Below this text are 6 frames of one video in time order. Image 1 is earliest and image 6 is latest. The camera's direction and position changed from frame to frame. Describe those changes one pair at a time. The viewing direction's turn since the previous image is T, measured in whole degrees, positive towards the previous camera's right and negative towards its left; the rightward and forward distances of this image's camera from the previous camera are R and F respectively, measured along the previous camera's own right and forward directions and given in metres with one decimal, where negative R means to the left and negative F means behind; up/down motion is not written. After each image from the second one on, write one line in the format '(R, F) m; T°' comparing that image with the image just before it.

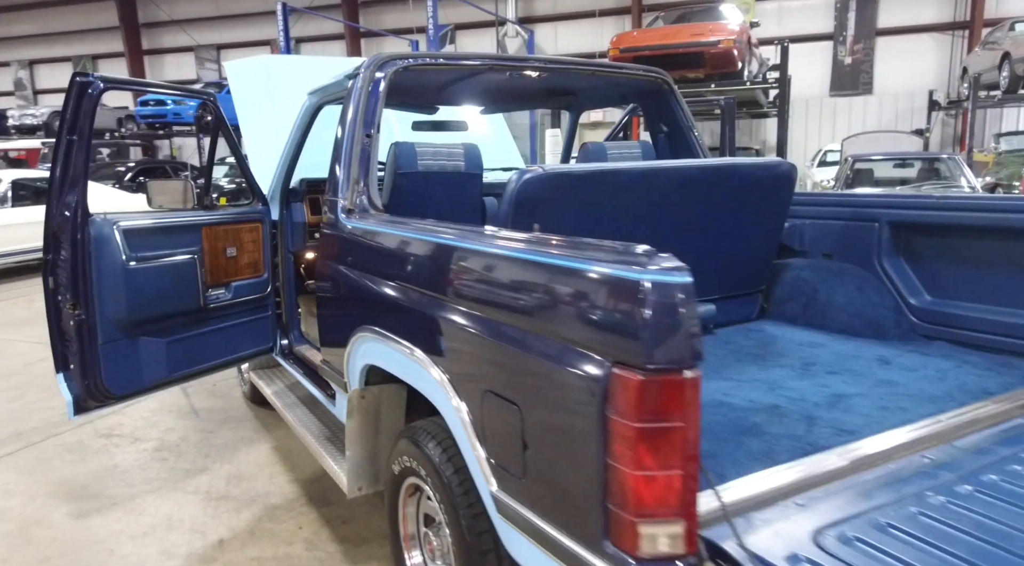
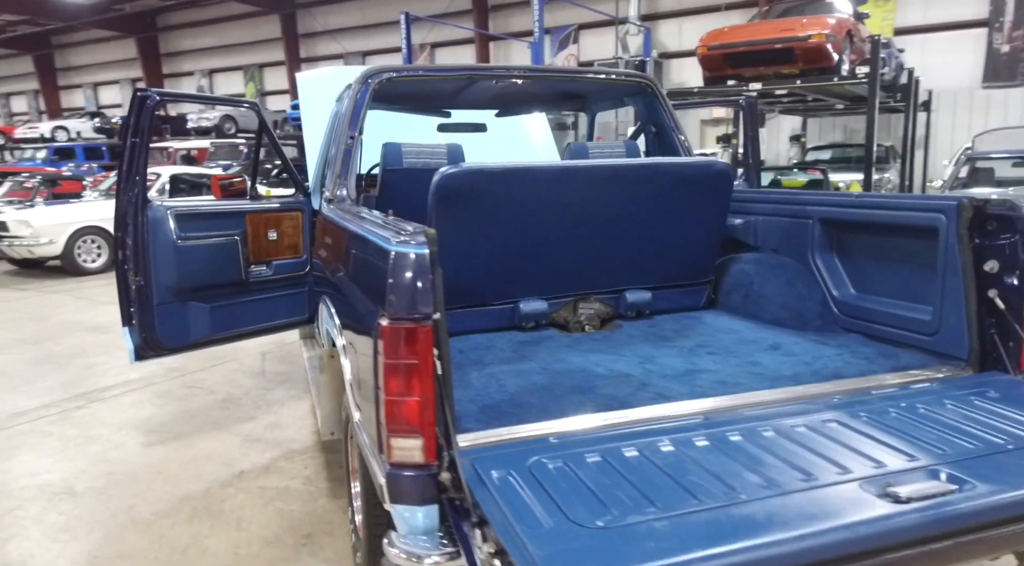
(+0.8, -0.3) m; -11°
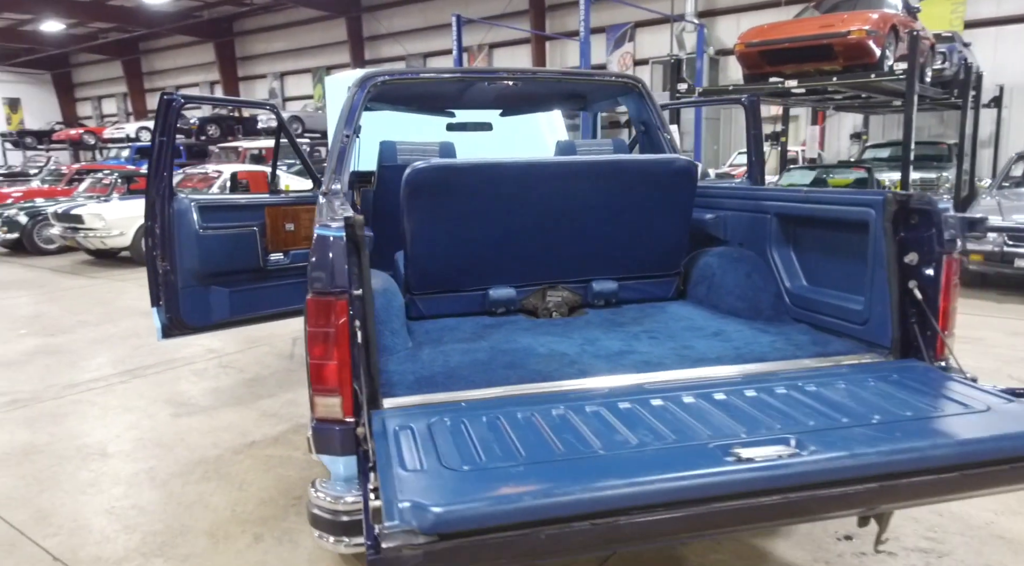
(+0.4, -0.2) m; -5°
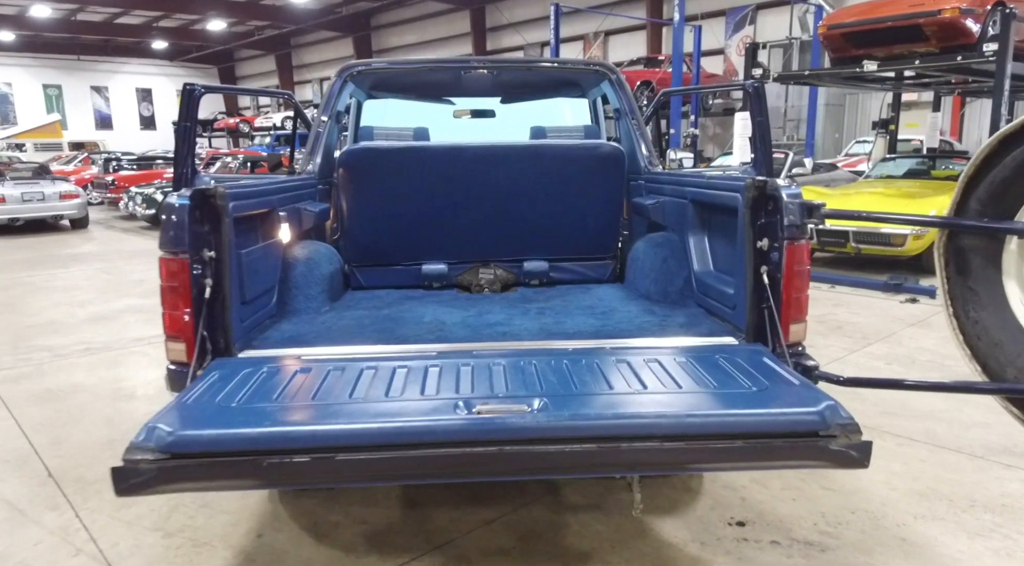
(+0.9, -0.1) m; -11°
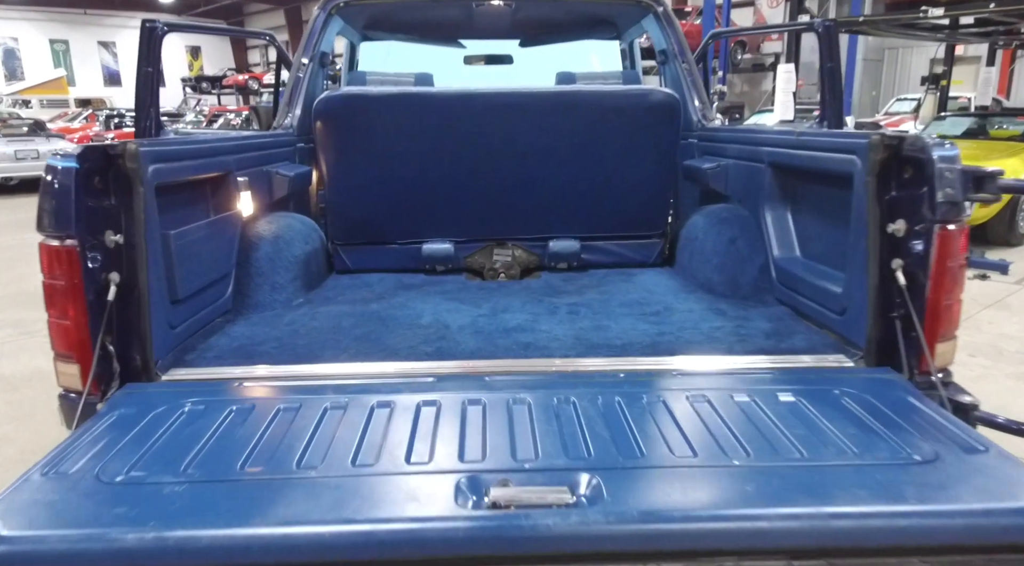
(0.0, +0.6) m; -1°
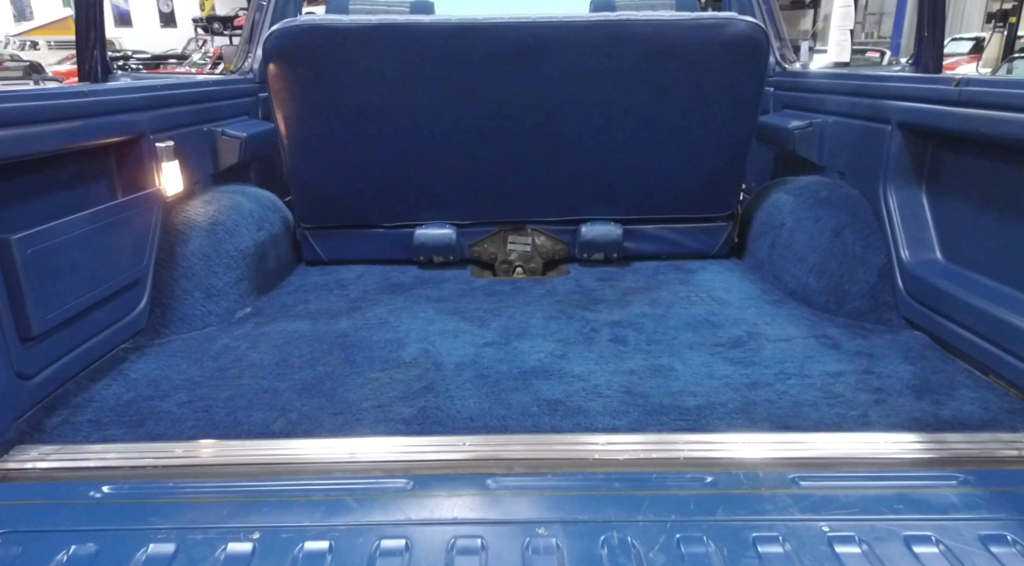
(0.0, +0.6) m; -1°
